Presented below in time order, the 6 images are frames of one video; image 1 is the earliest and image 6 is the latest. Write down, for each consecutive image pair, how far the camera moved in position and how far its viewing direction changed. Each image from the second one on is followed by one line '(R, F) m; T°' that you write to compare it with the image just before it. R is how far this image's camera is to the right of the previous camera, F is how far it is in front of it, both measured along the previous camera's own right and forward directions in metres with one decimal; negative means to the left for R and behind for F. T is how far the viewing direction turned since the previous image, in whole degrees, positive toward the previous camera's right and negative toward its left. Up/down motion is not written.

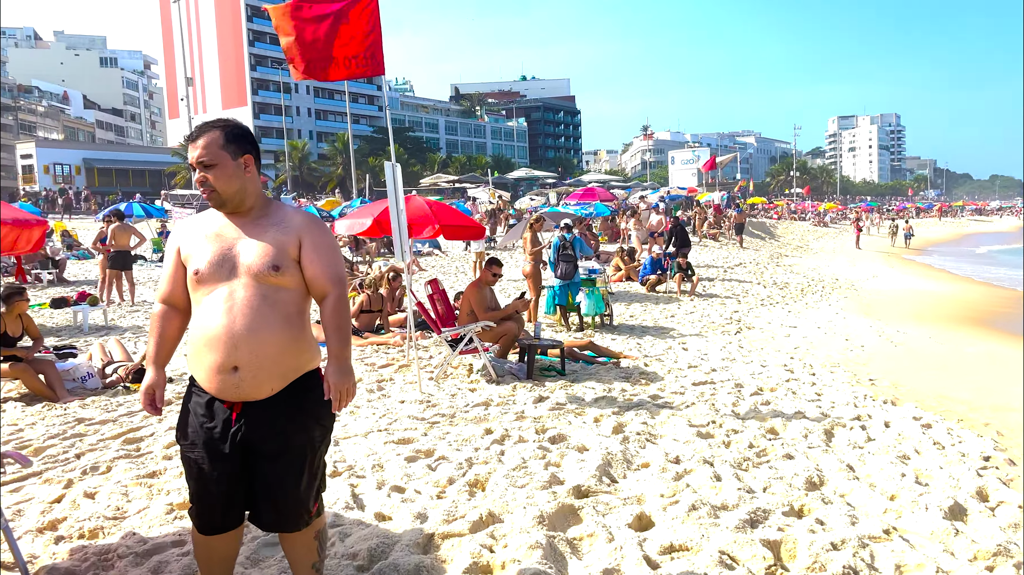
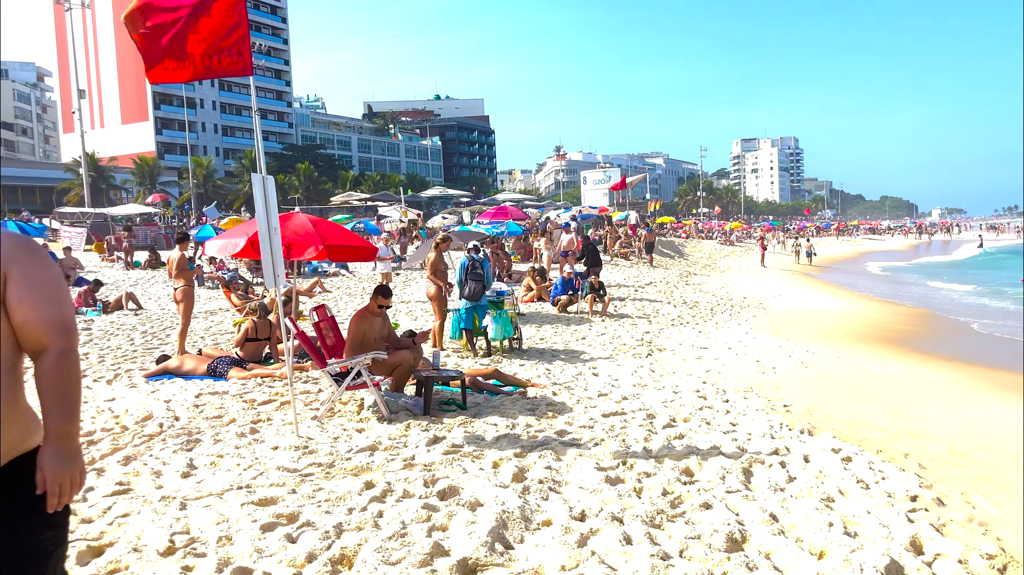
(+0.2, +0.5) m; +6°
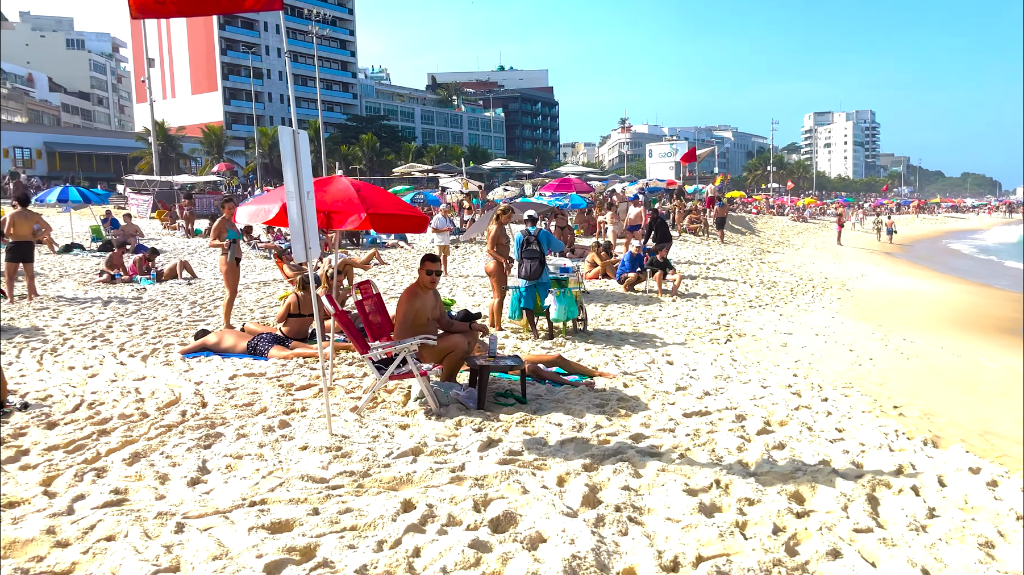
(-0.1, +0.8) m; -4°
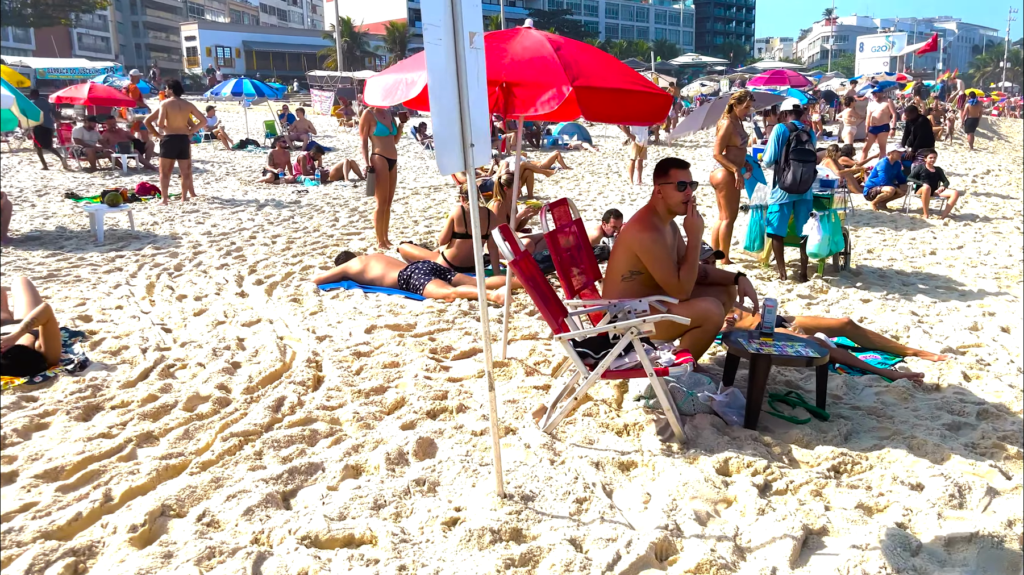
(-0.5, +2.1) m; -12°
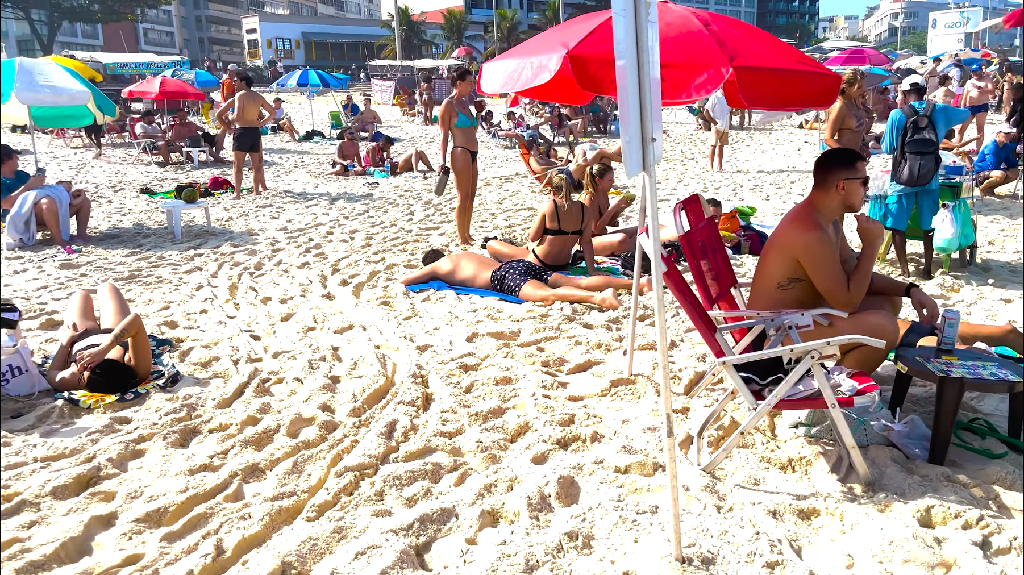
(-0.3, +0.4) m; -4°
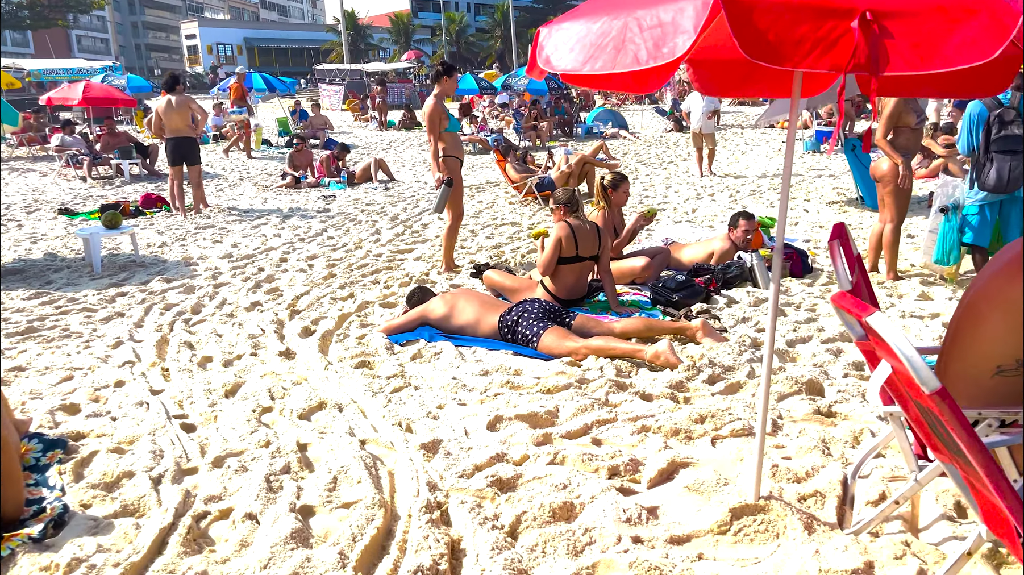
(-0.3, +1.1) m; +3°
